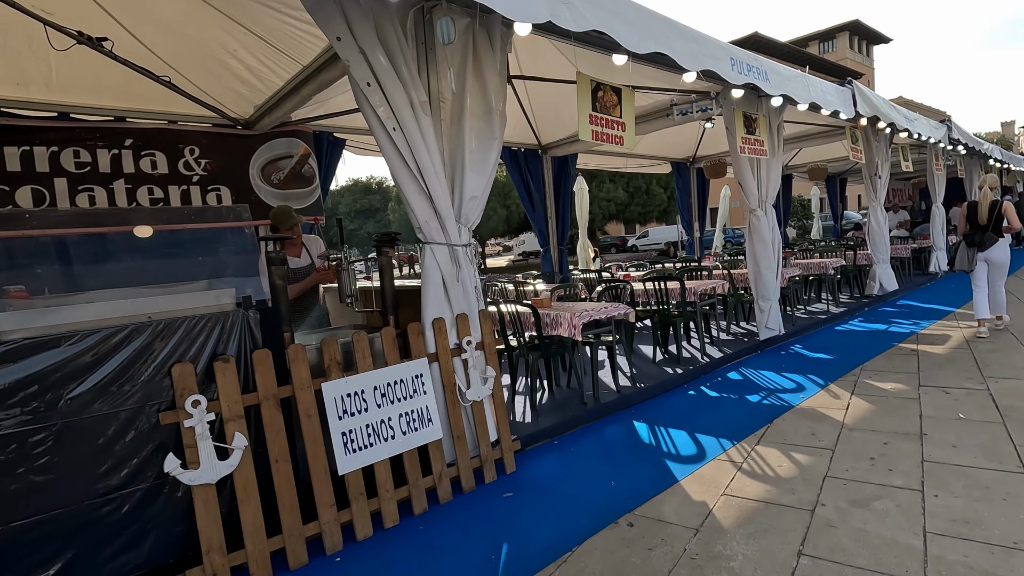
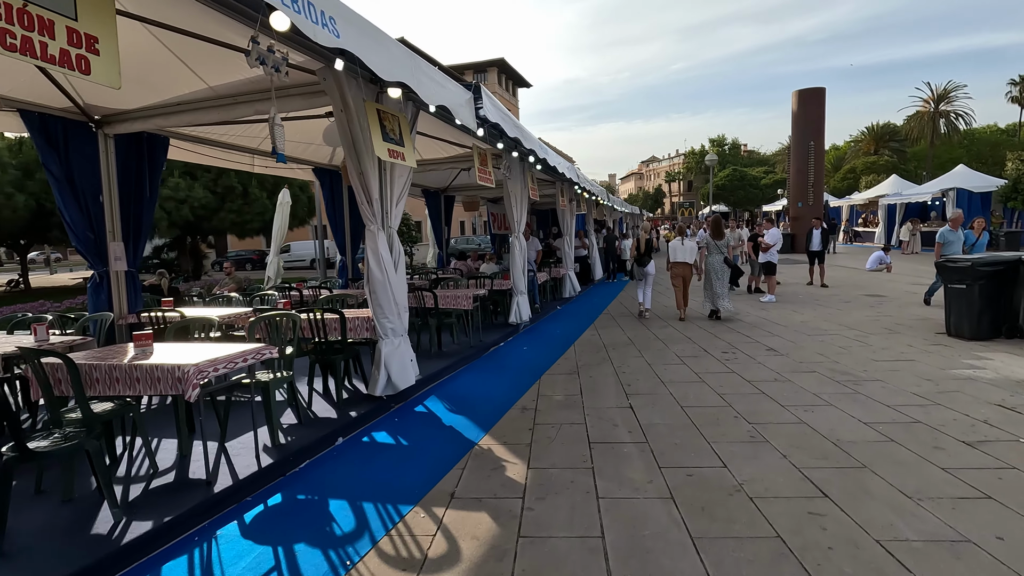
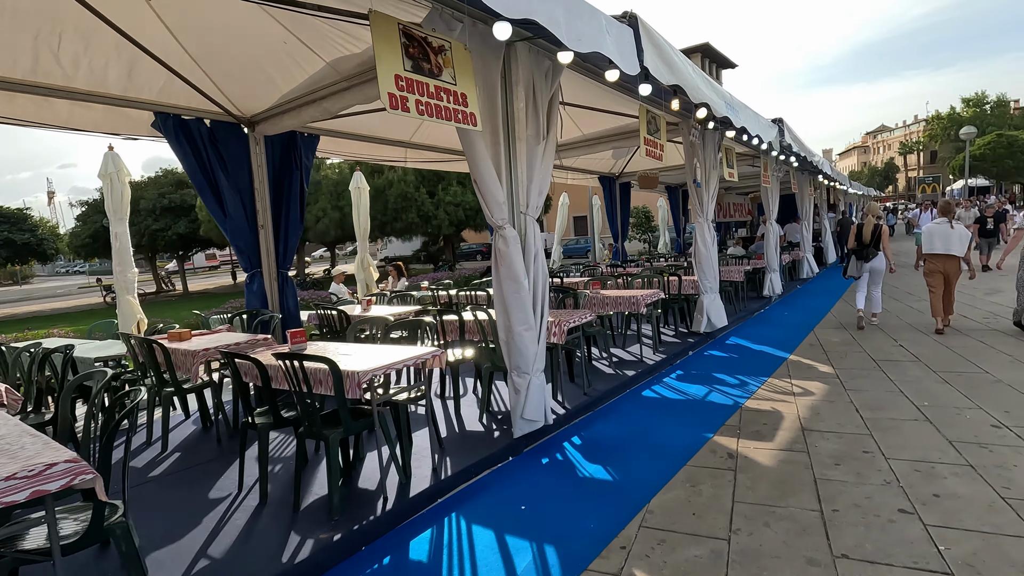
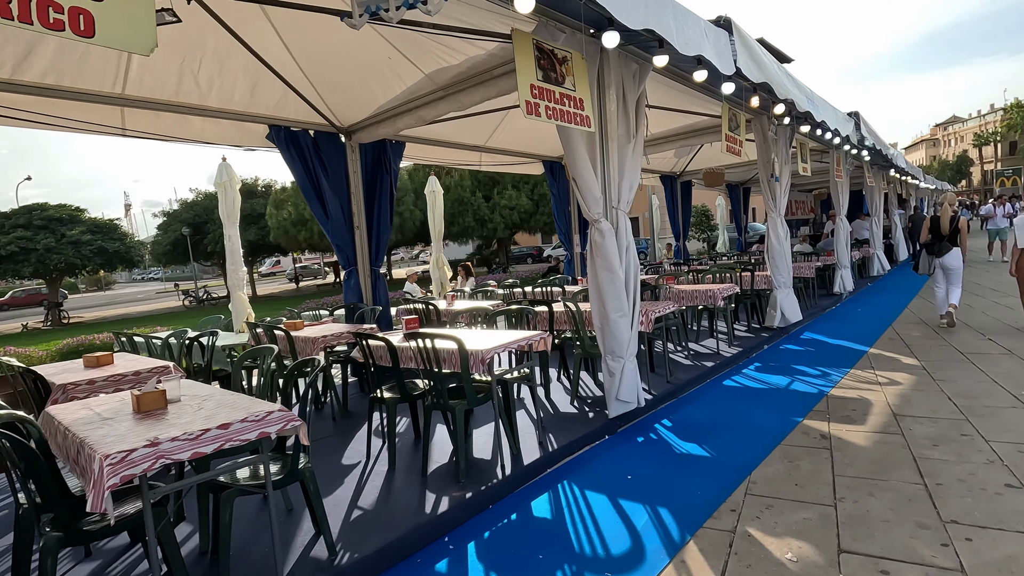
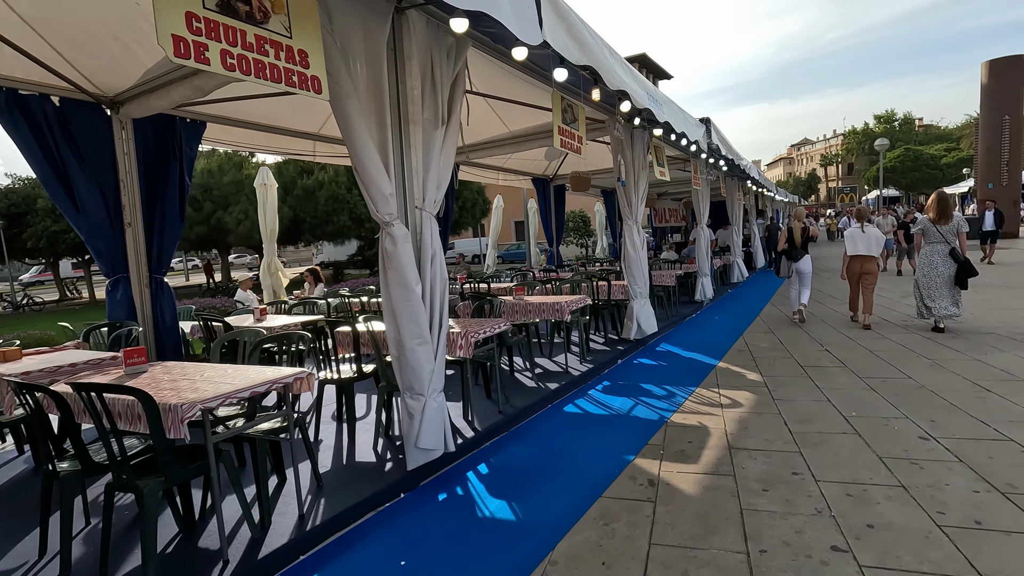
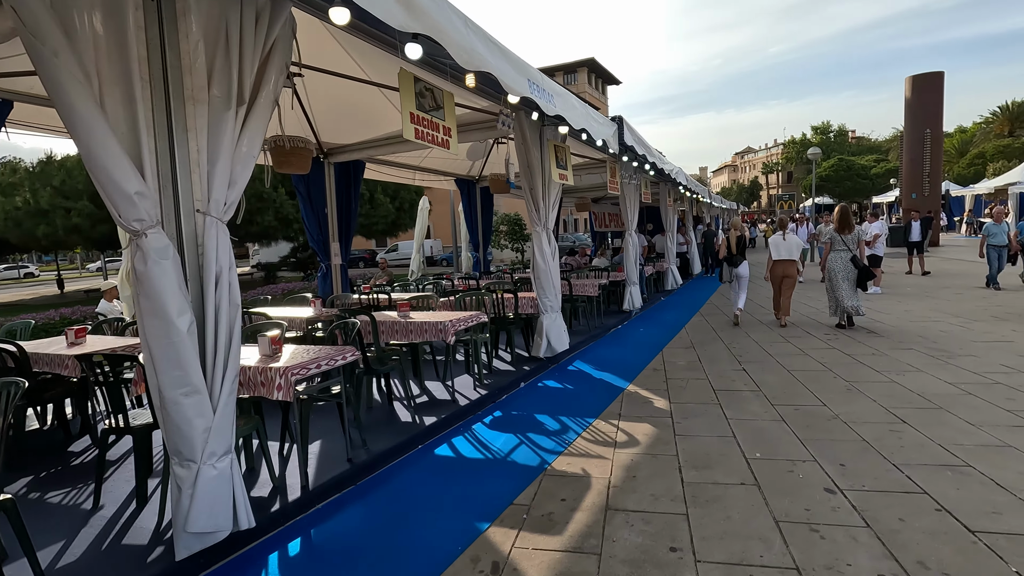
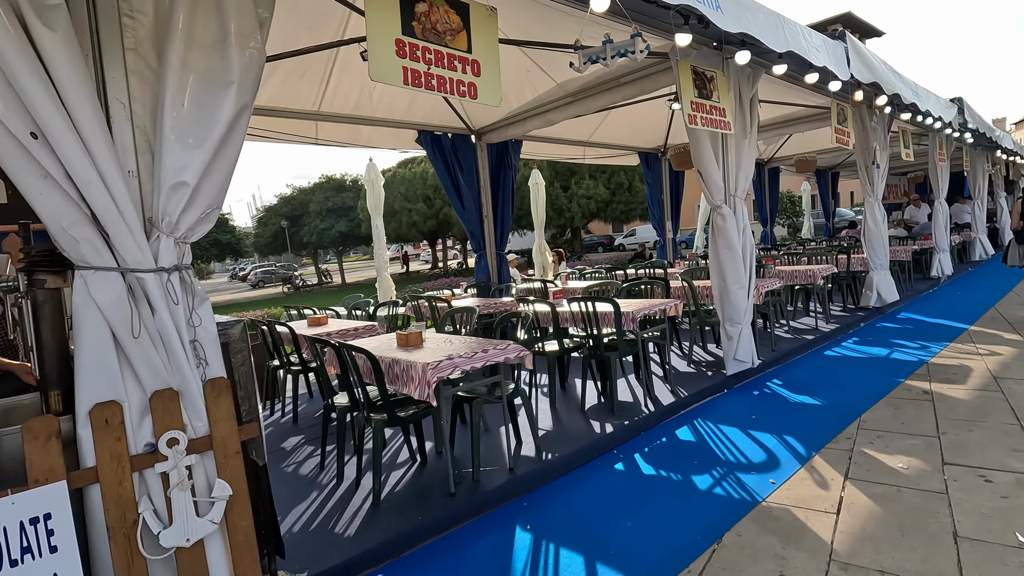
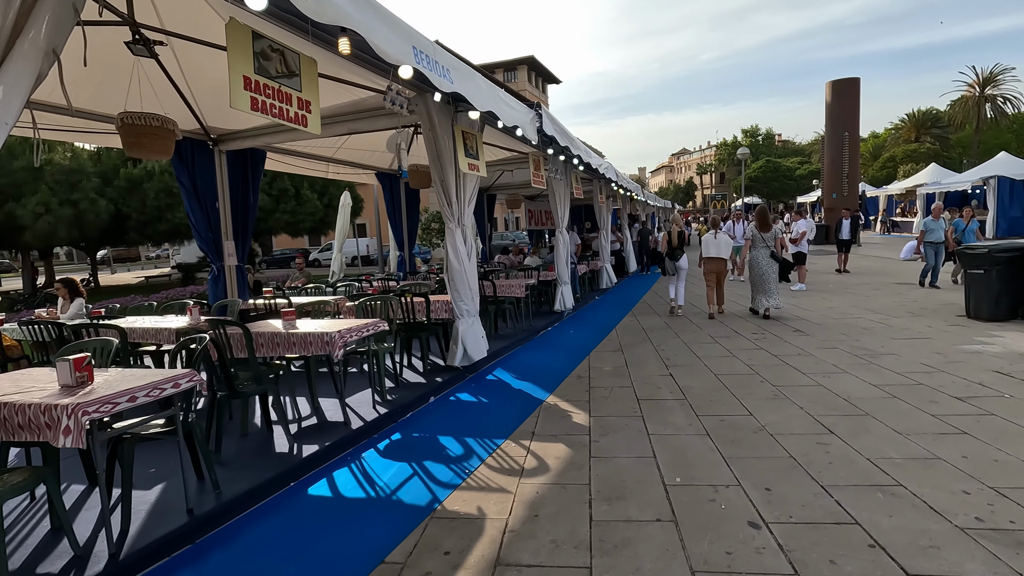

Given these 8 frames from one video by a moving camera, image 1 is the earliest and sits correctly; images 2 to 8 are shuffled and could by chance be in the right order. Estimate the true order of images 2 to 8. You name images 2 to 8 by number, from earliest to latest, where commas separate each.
7, 4, 3, 5, 6, 8, 2
